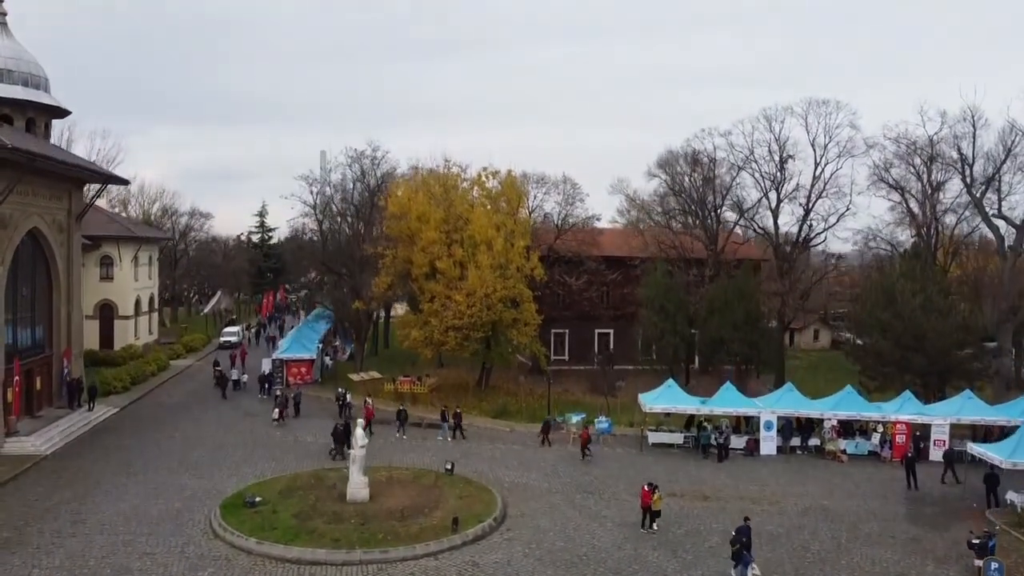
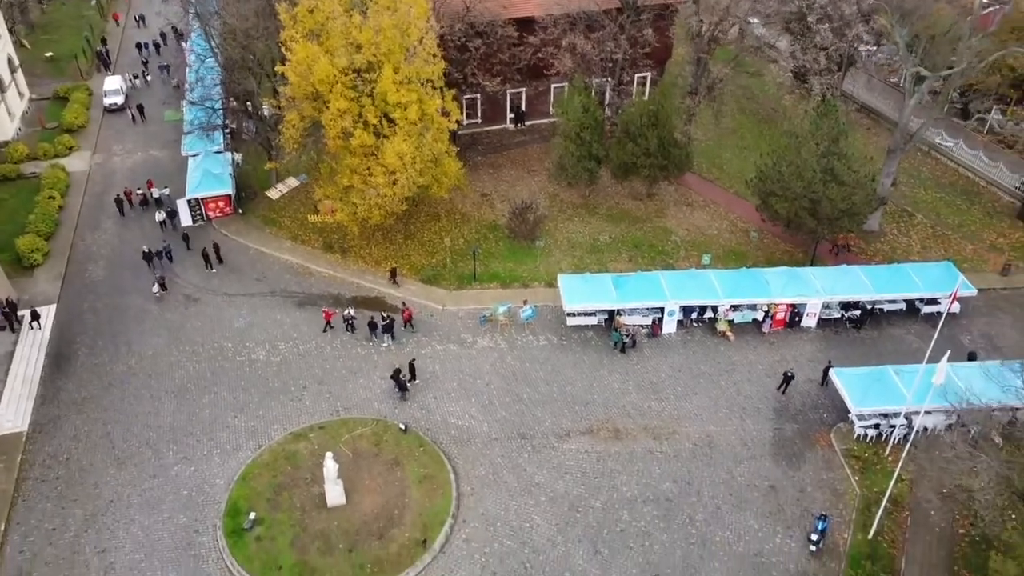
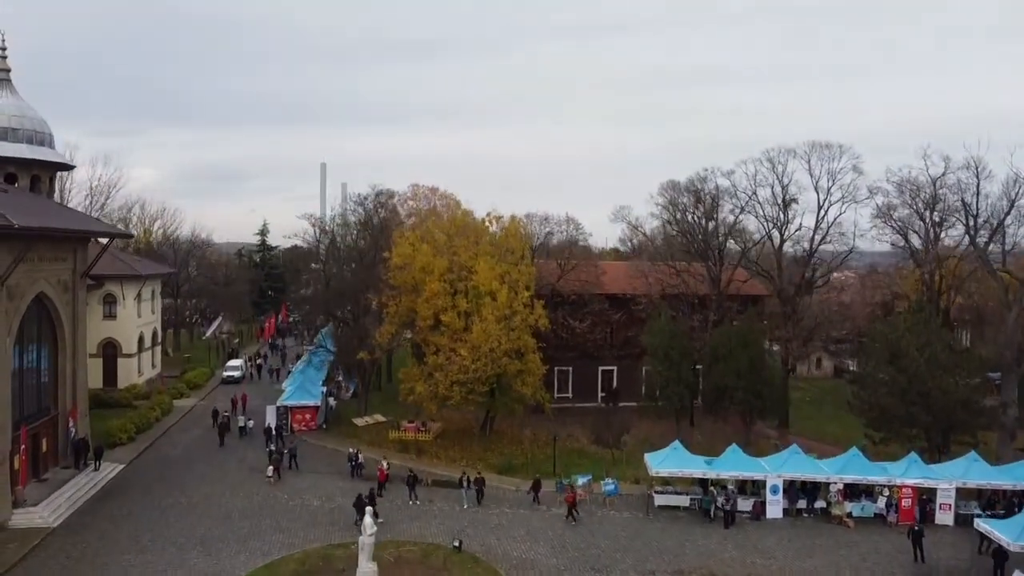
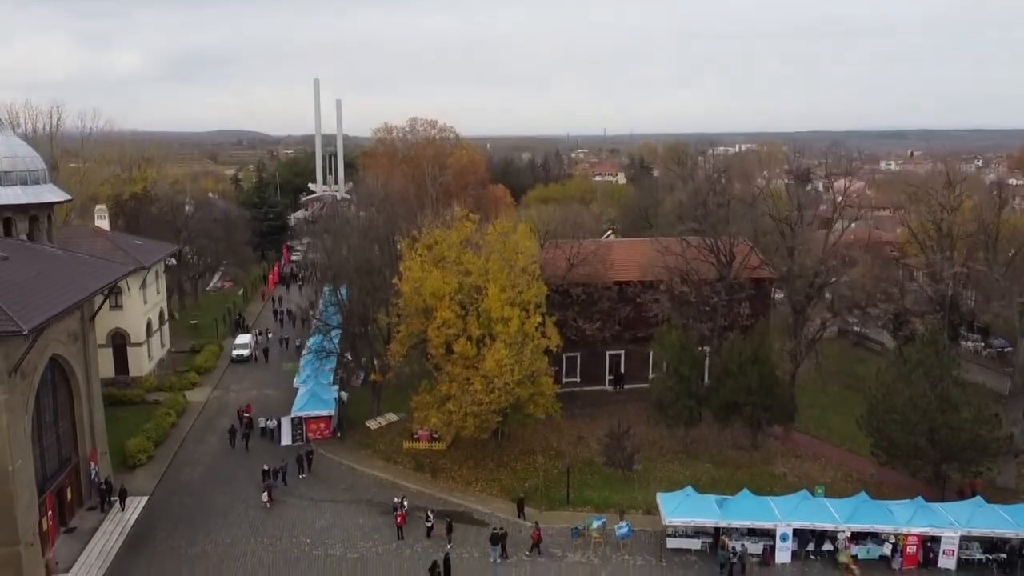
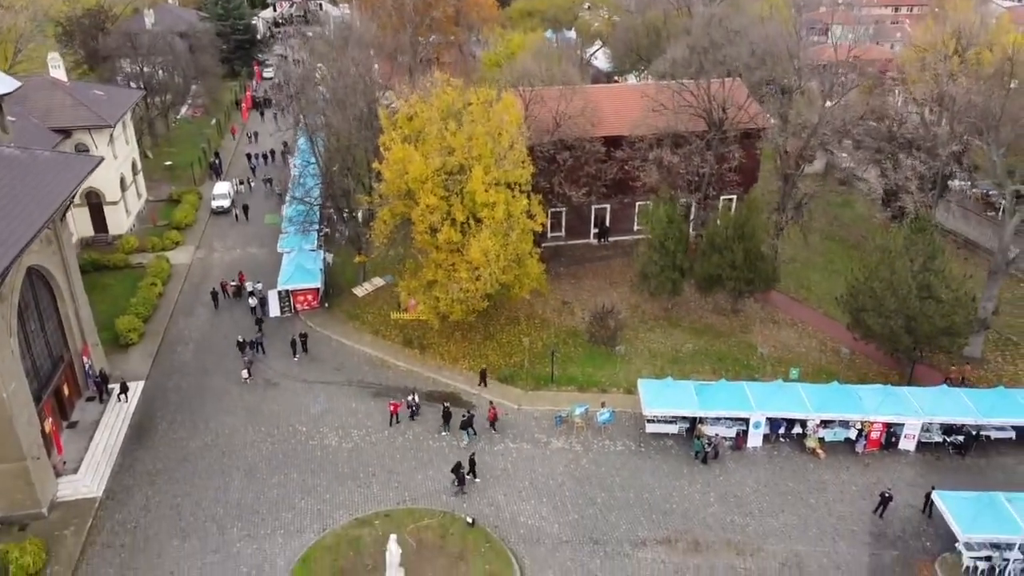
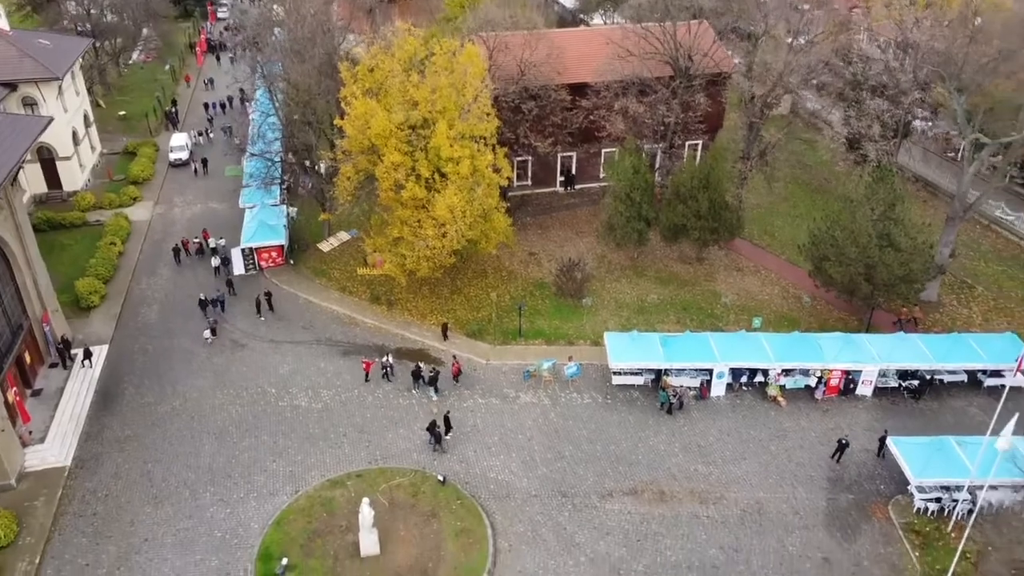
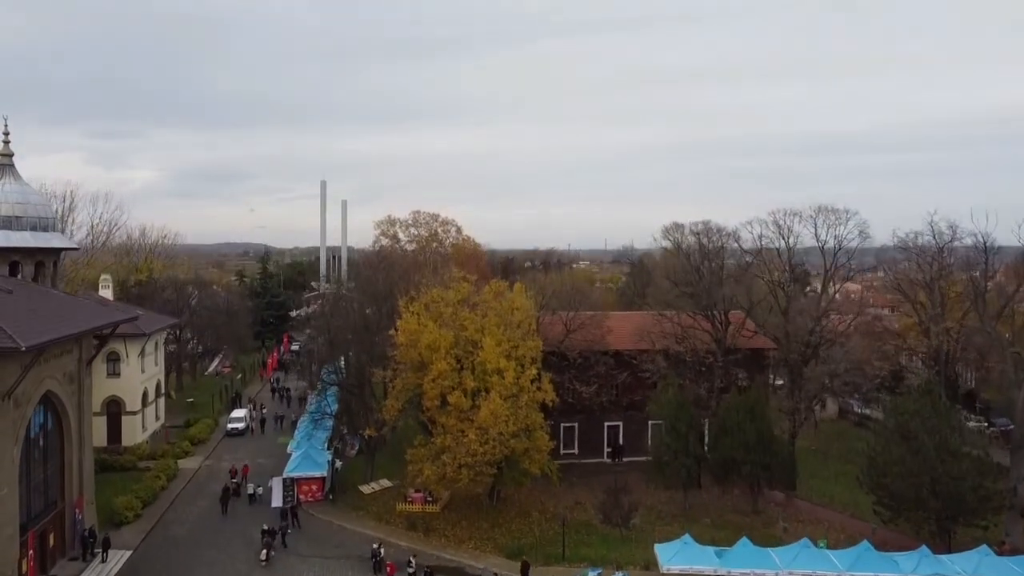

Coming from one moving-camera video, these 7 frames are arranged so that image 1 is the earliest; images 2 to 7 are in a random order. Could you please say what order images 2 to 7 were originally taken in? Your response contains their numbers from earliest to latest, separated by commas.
3, 7, 4, 5, 6, 2
